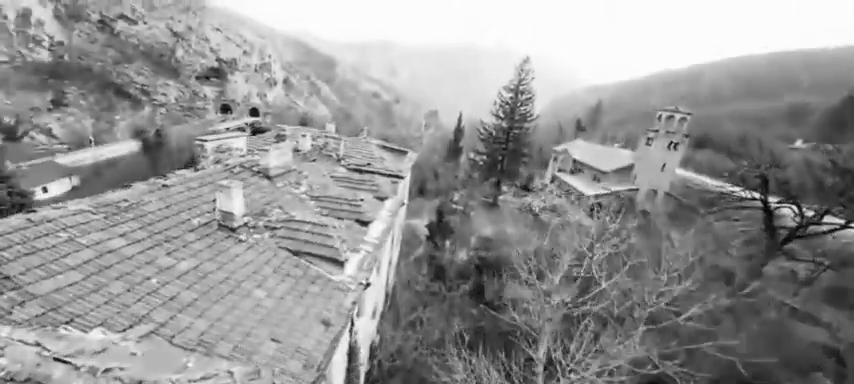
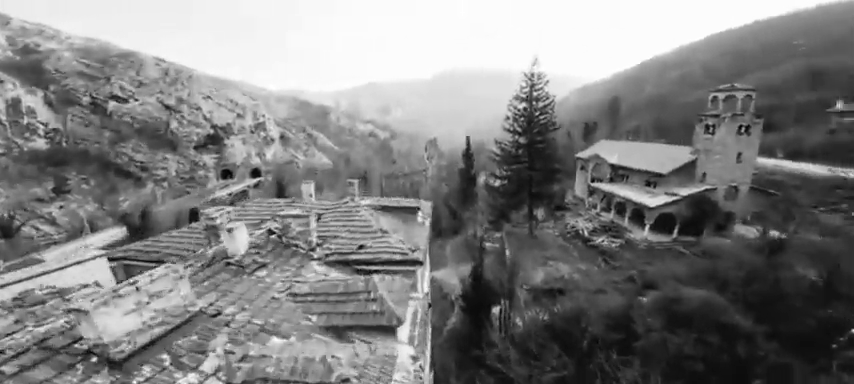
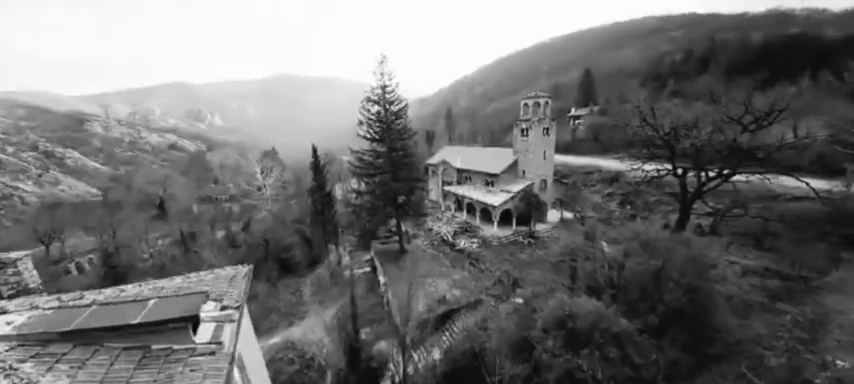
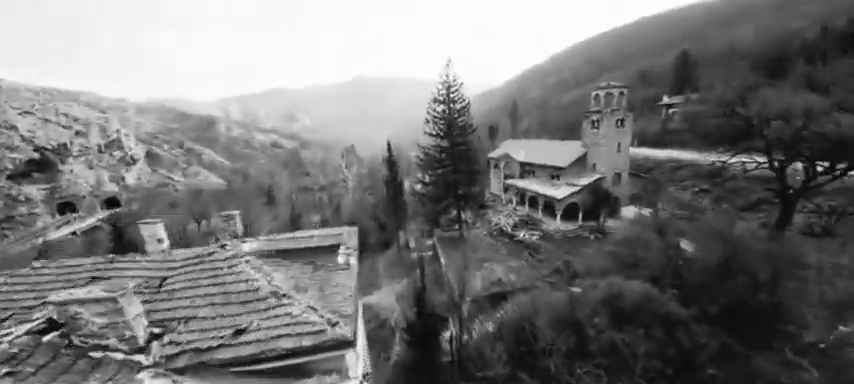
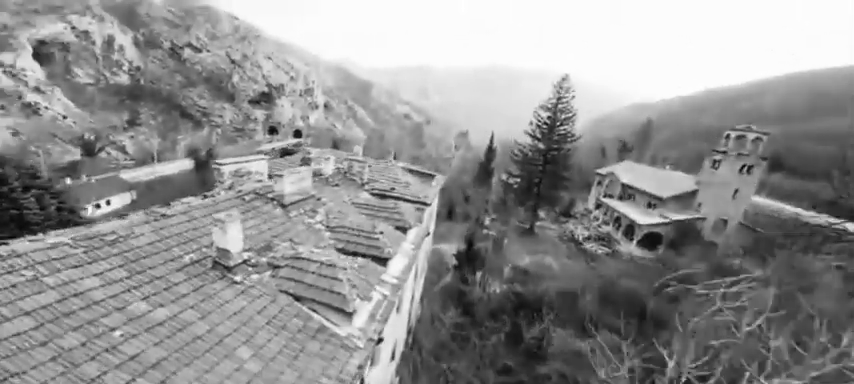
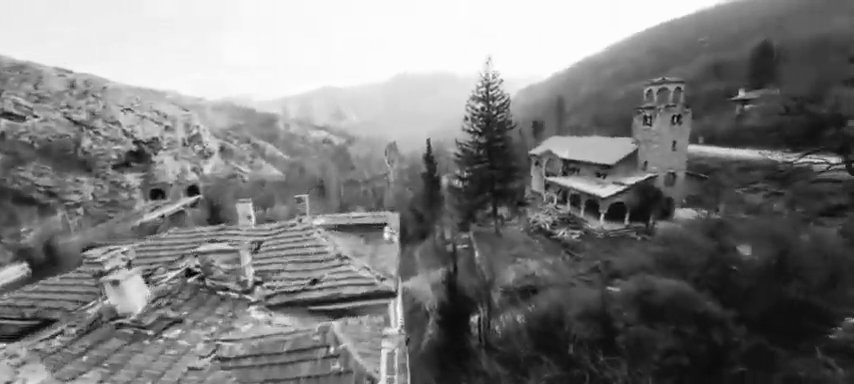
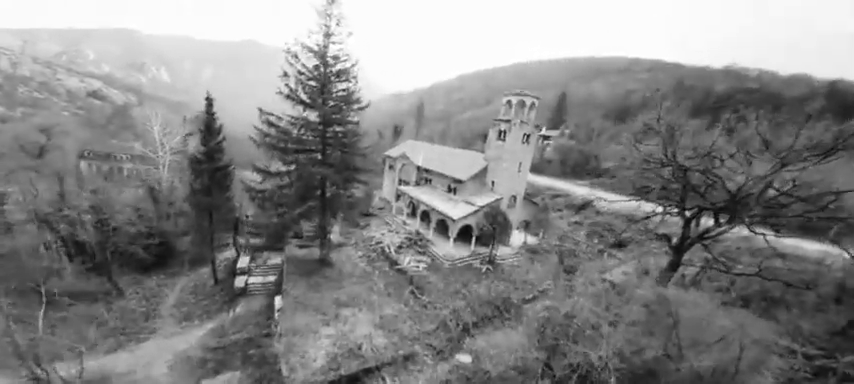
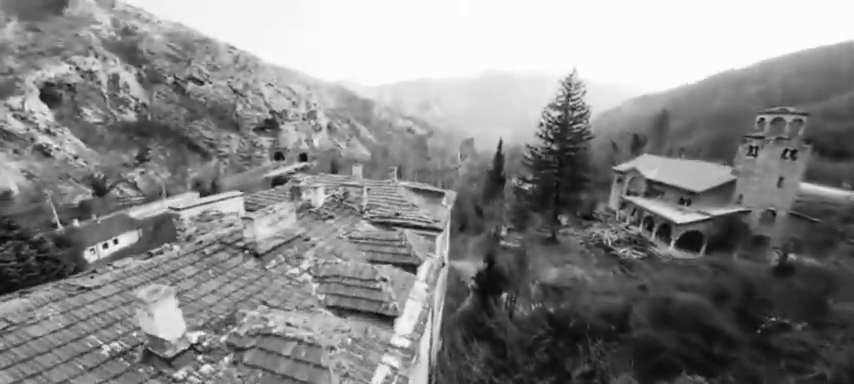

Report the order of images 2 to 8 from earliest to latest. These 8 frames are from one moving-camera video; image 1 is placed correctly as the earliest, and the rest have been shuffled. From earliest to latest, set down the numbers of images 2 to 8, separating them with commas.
5, 8, 2, 6, 4, 3, 7
